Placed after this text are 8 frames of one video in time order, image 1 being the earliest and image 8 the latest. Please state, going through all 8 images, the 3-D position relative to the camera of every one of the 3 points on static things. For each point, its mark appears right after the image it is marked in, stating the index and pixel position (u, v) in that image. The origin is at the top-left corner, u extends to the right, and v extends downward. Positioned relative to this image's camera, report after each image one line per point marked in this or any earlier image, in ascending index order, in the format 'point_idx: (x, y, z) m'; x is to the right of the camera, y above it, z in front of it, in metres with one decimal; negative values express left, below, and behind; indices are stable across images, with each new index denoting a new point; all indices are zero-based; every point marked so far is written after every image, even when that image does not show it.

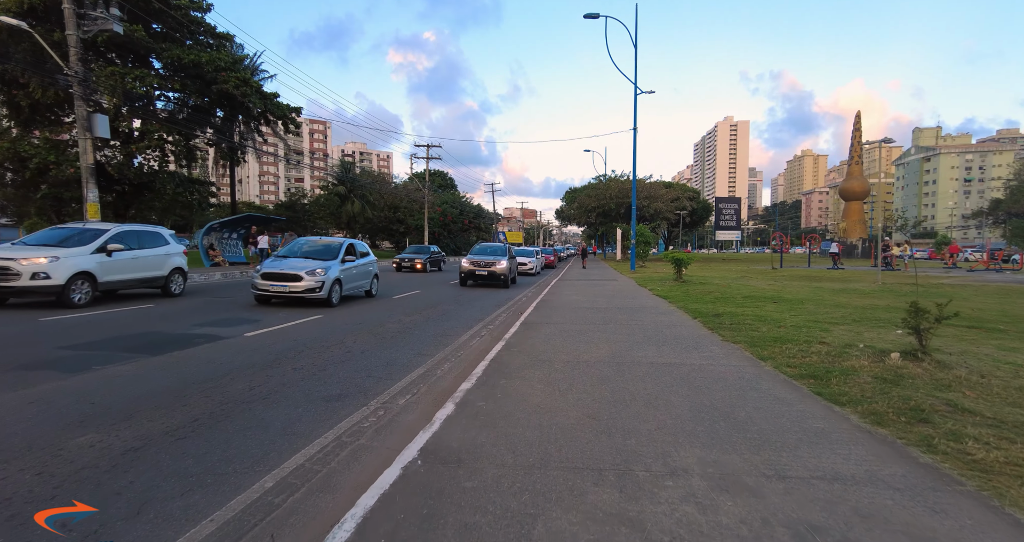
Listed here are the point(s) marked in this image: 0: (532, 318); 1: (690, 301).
0: (+0.4, -1.1, +10.7) m
1: (+5.0, -0.9, +13.3) m
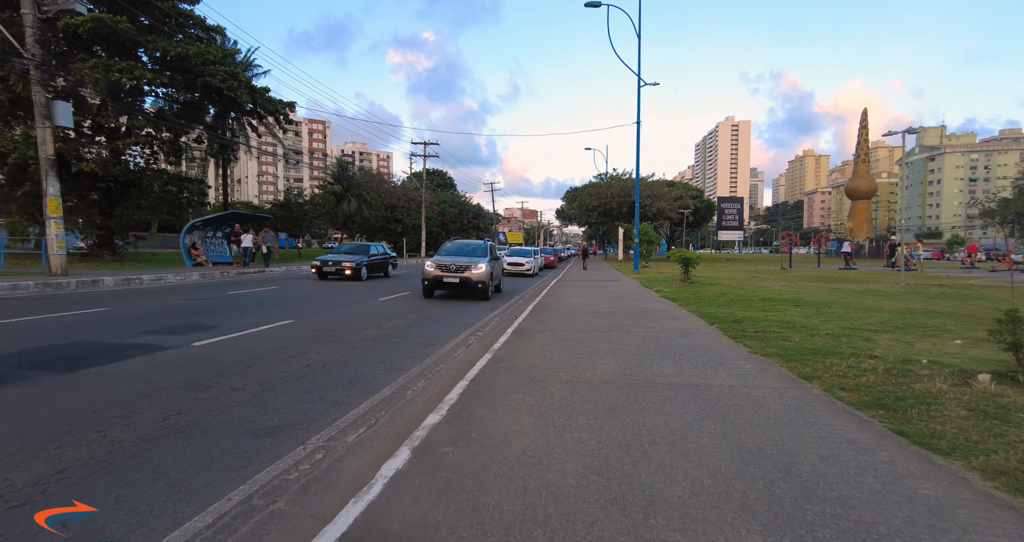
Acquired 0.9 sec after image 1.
0: (+0.3, -1.1, +9.5) m
1: (+4.9, -0.9, +12.0) m
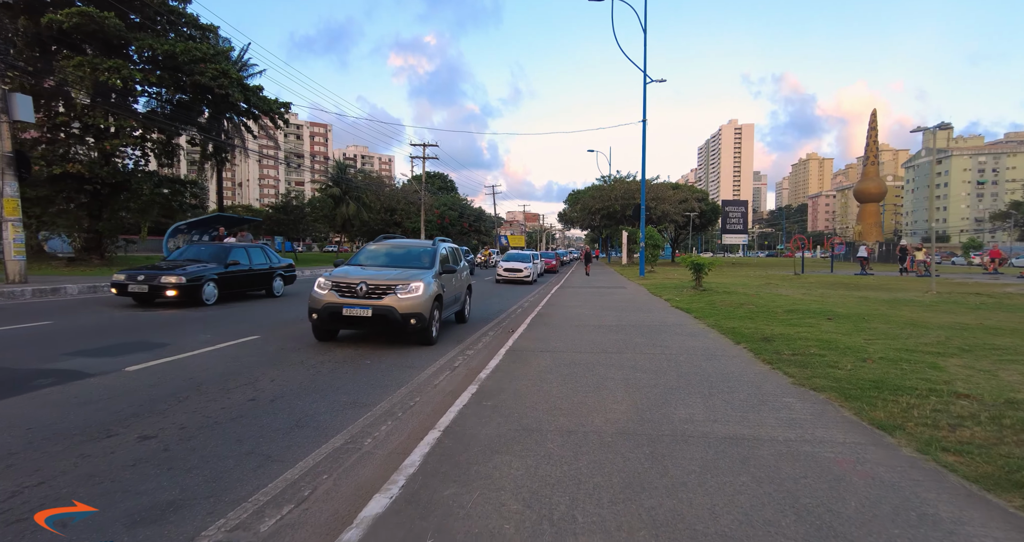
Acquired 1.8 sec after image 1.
0: (+0.2, -1.3, +8.2) m
1: (+4.8, -1.1, +10.8) m
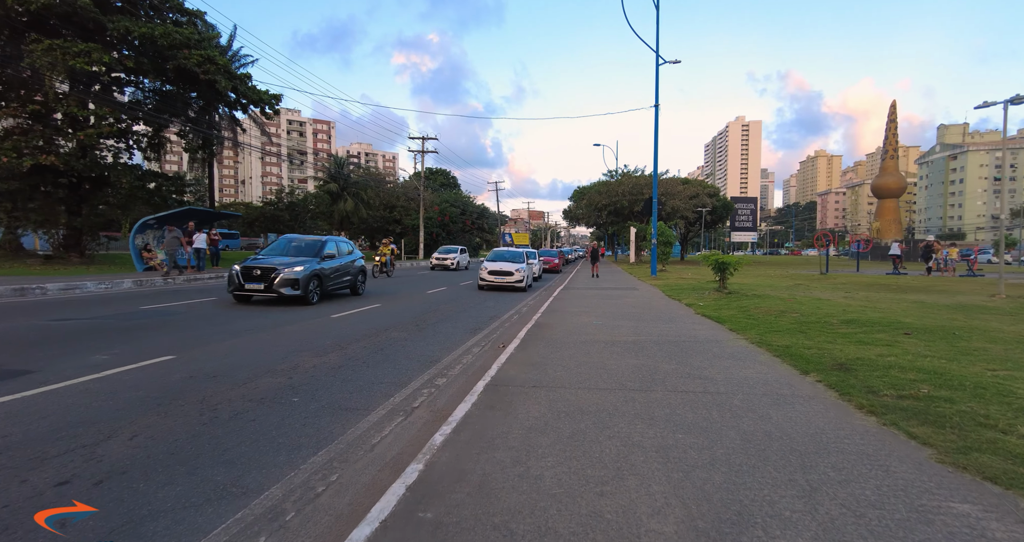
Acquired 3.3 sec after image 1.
0: (-0.1, -1.3, +6.1) m
1: (+4.6, -1.1, +8.6) m
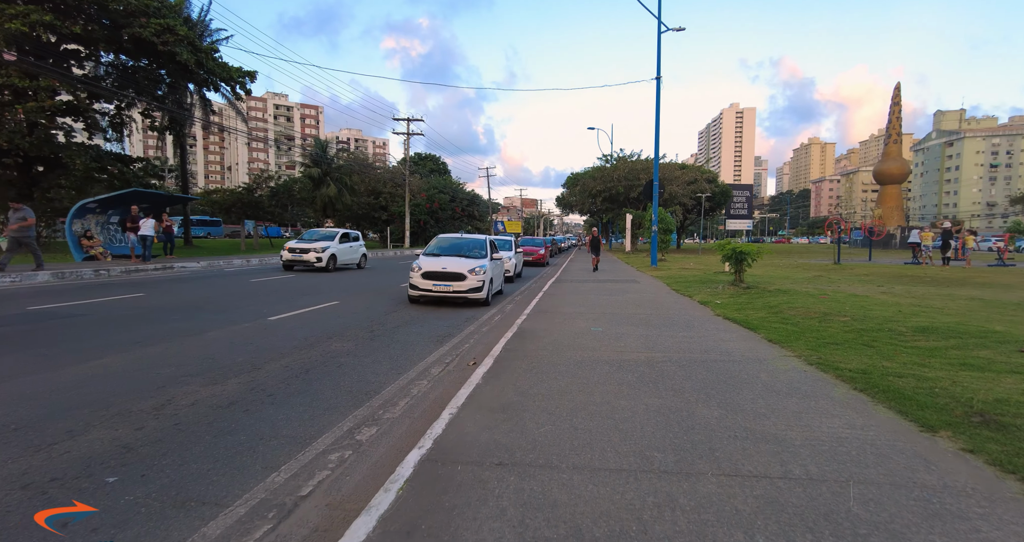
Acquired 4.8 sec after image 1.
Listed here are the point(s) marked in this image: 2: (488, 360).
0: (-0.4, -1.3, +3.9) m
1: (+4.2, -1.0, +6.5) m
2: (-0.3, -1.2, +6.5) m
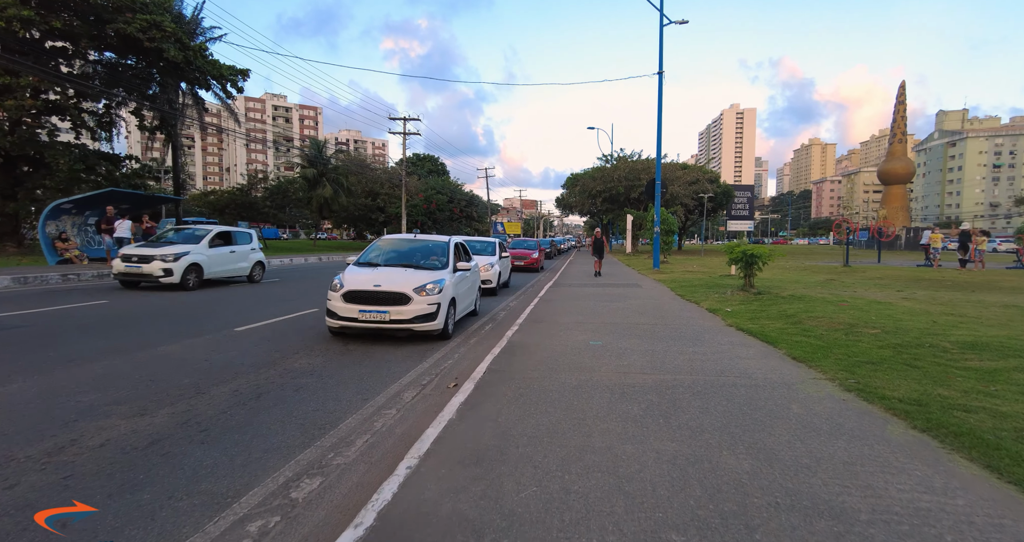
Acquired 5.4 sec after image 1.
0: (-0.6, -1.4, +3.0) m
1: (+4.1, -1.1, +5.6) m
2: (-0.5, -1.3, +5.6) m
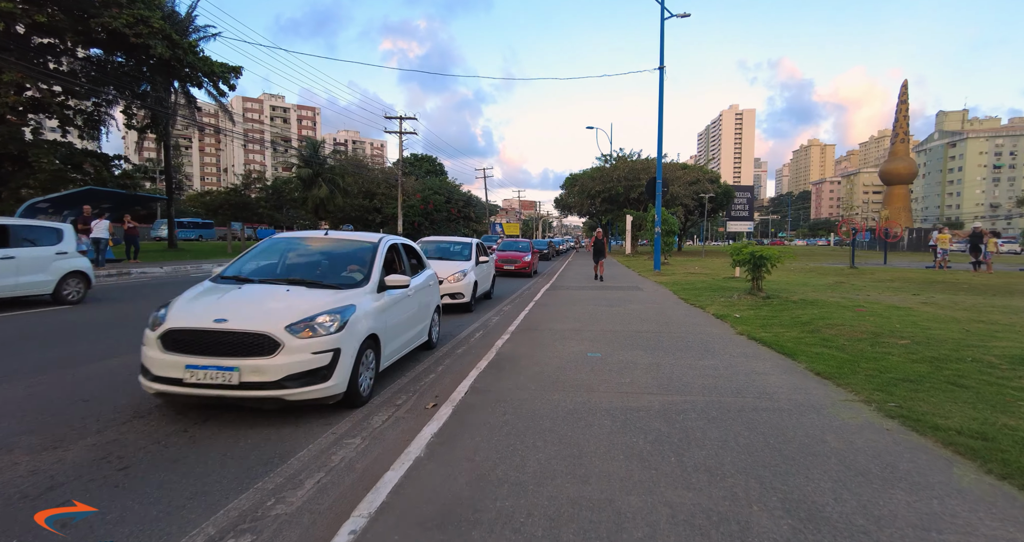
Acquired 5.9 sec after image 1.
0: (-0.7, -1.4, +2.3) m
1: (+3.9, -1.2, +4.8) m
2: (-0.6, -1.4, +4.8) m
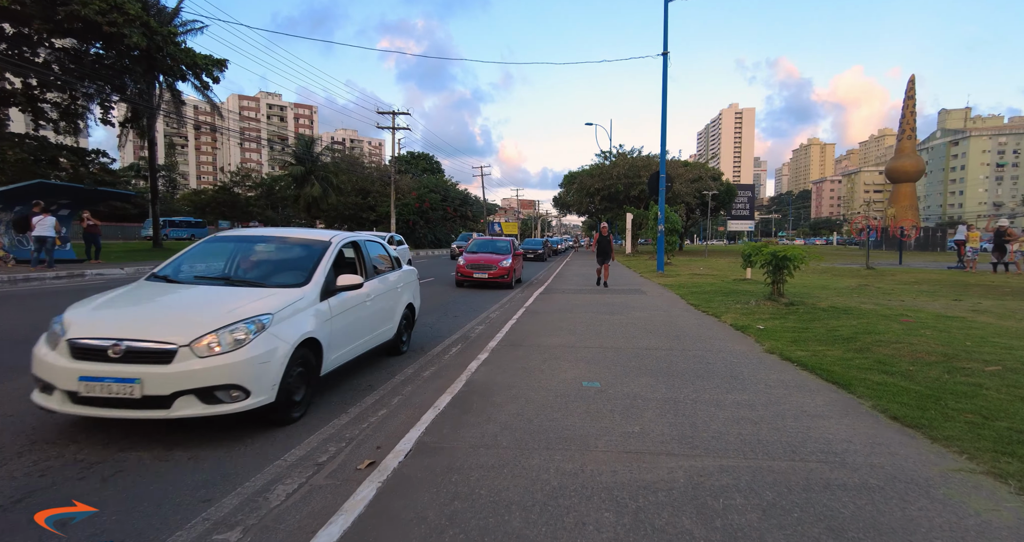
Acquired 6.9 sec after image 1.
0: (-1.0, -1.5, +0.8) m
1: (+3.6, -1.2, +3.3) m
2: (-0.9, -1.4, +3.3) m
